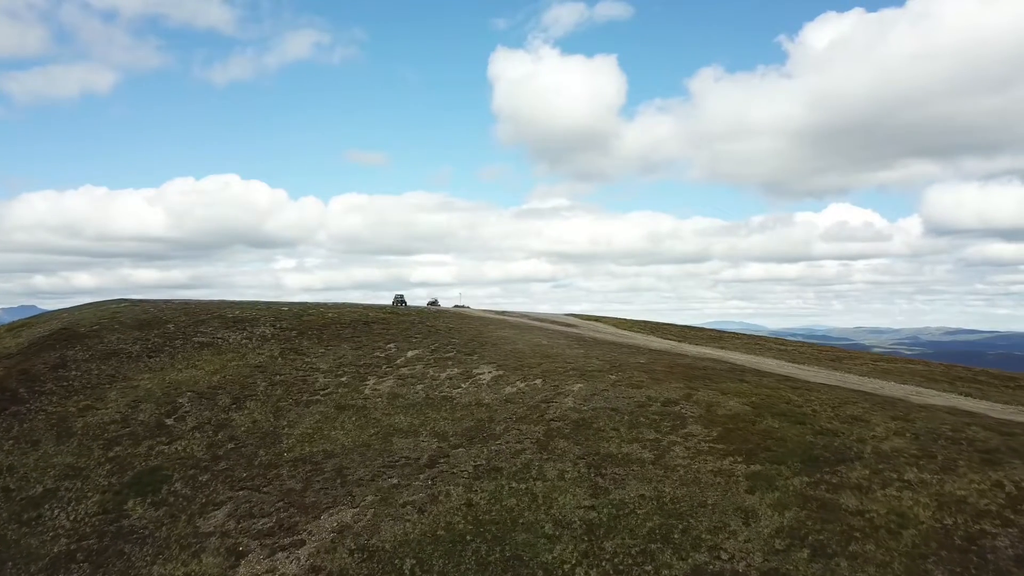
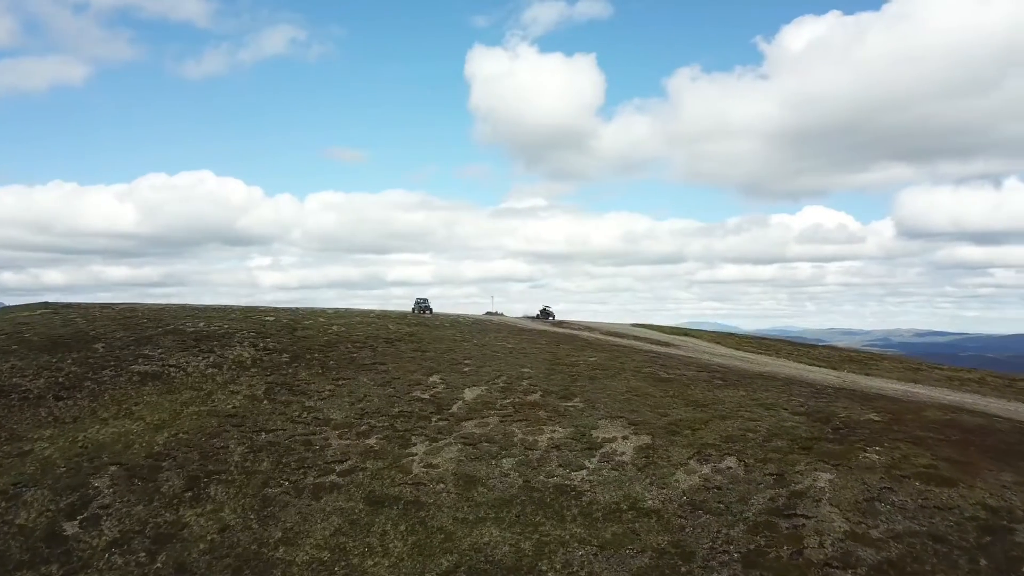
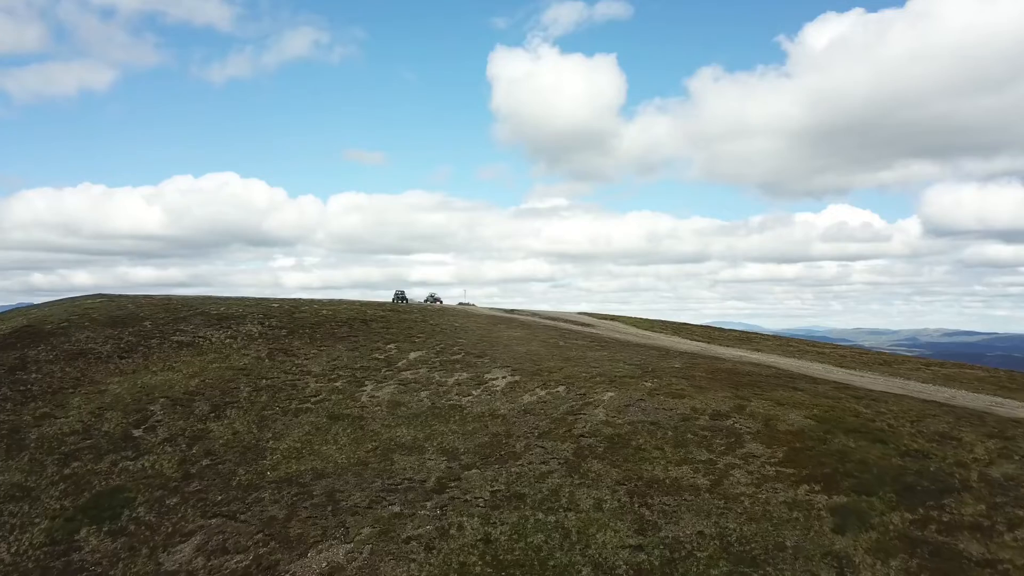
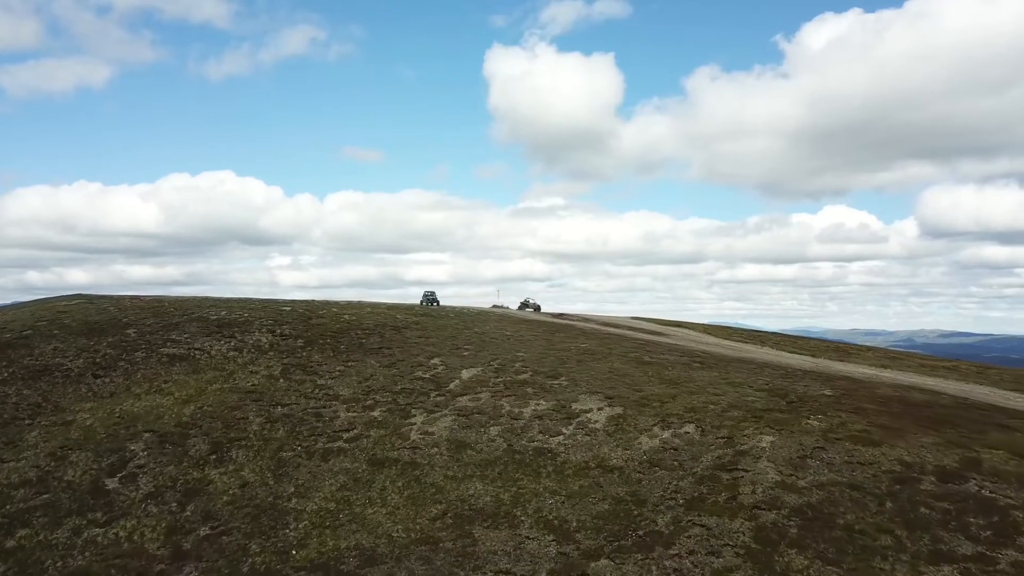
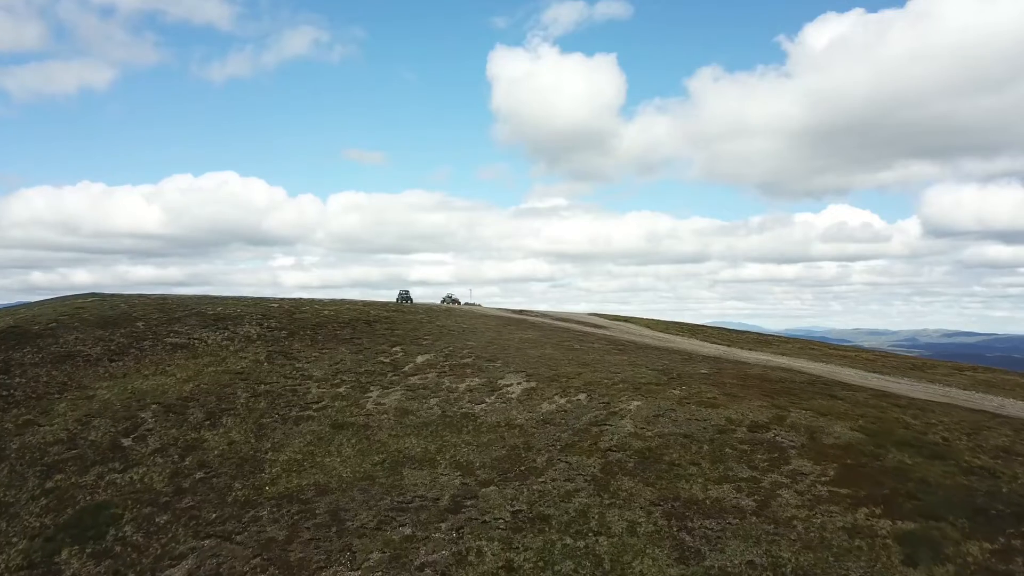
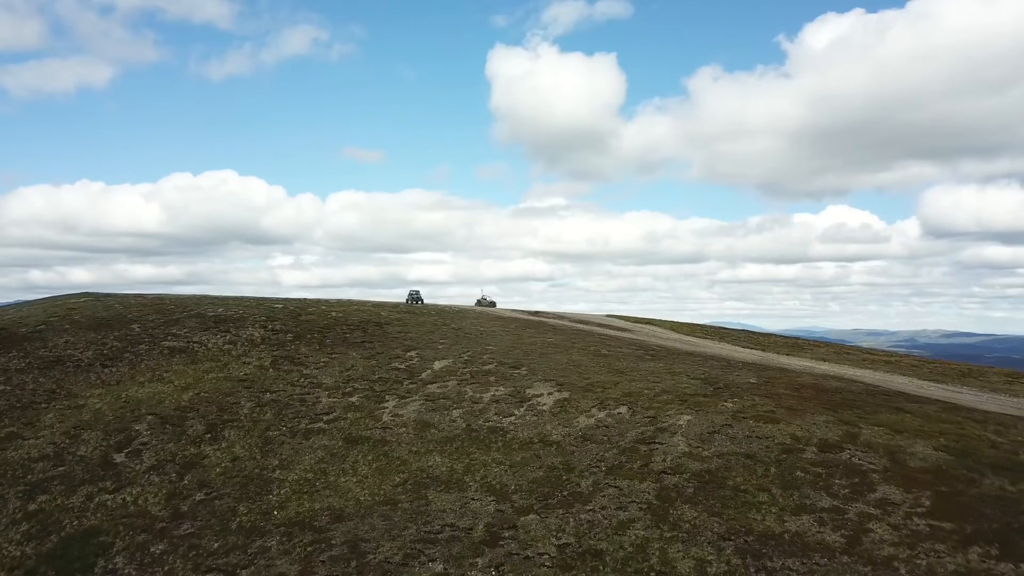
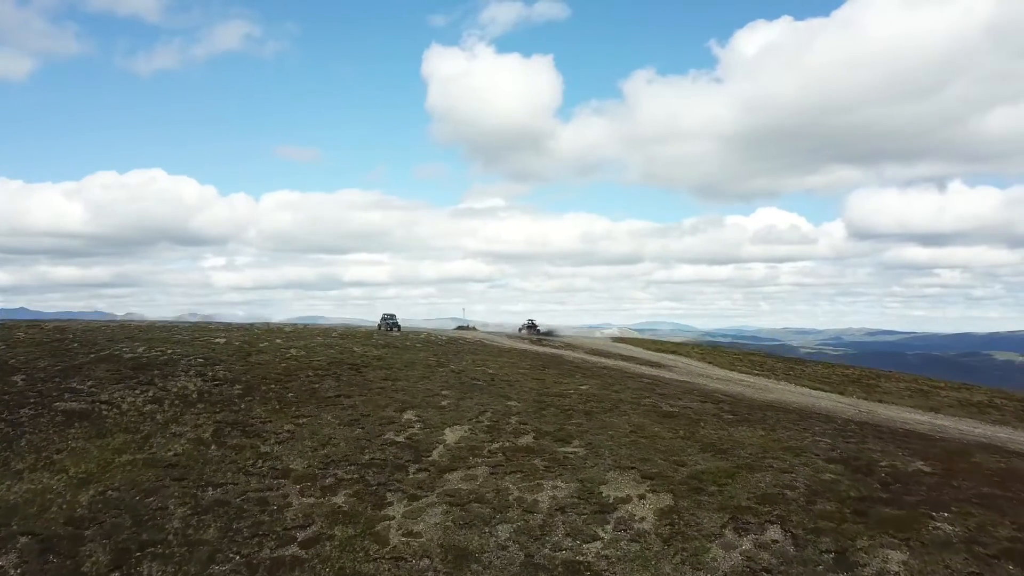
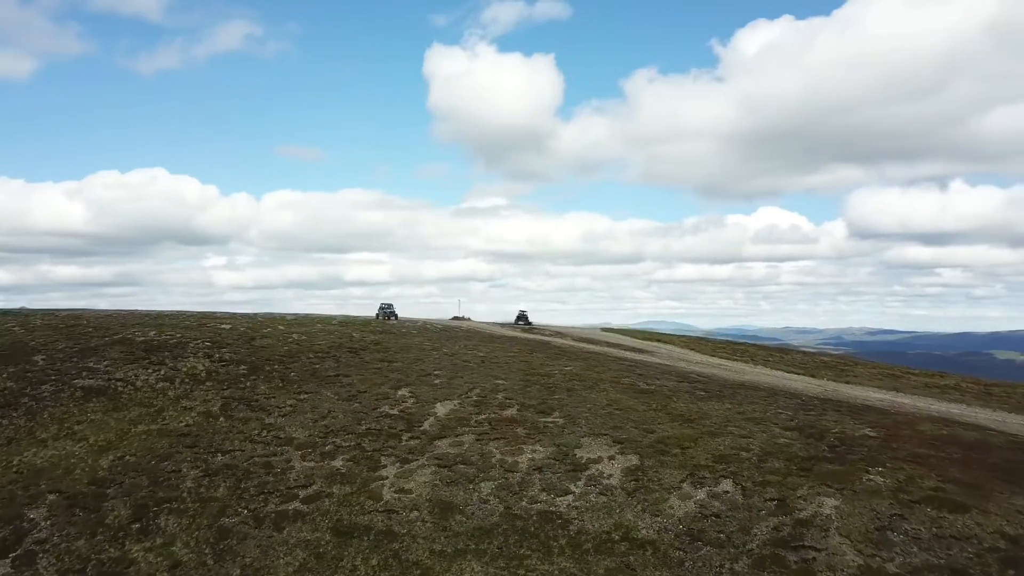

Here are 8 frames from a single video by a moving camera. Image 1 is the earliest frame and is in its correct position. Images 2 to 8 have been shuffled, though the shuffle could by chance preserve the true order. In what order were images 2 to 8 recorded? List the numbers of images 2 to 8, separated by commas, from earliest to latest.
3, 5, 6, 4, 2, 8, 7
